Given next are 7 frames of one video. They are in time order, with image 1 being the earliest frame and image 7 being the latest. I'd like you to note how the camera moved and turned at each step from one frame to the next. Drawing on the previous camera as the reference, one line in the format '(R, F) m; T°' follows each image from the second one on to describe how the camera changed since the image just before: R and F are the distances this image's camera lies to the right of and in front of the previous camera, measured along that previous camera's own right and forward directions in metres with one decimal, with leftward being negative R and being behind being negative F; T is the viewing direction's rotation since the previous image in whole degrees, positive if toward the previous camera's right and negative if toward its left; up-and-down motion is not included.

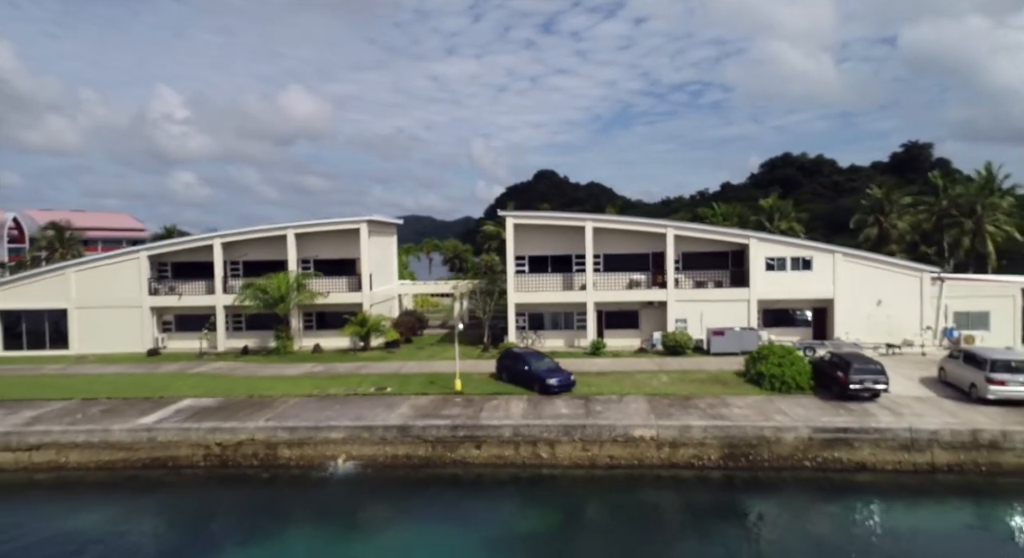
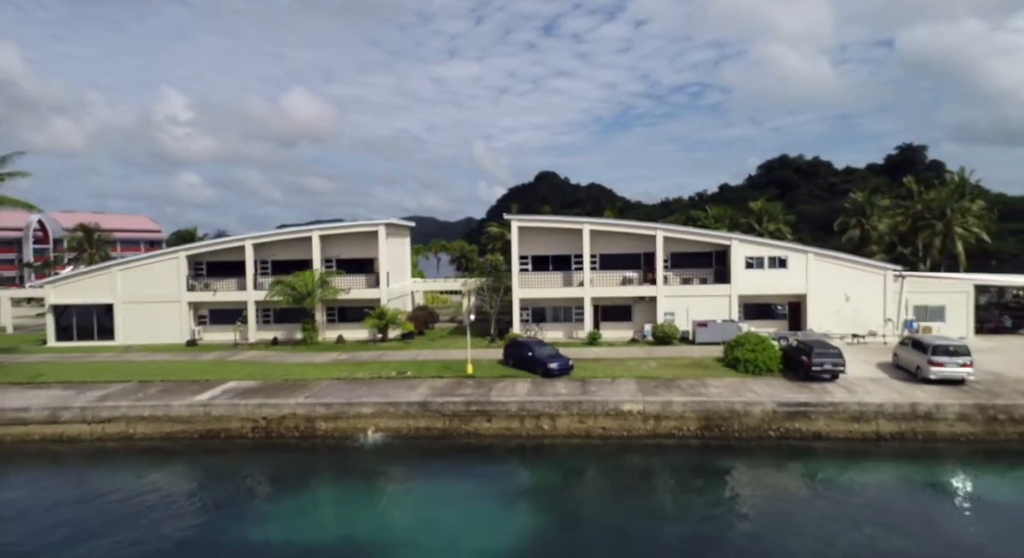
(-0.2, -2.9) m; 0°
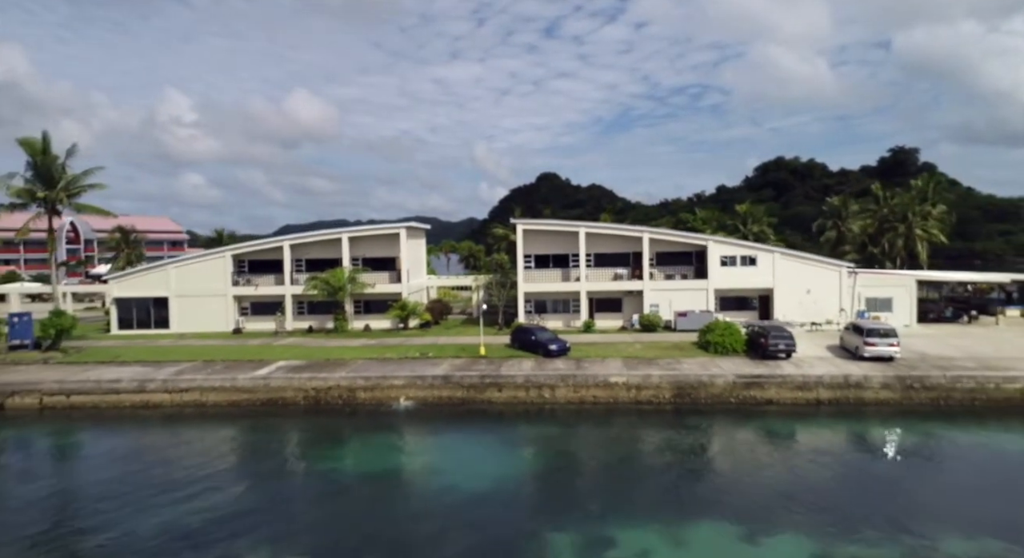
(-0.3, -4.5) m; 0°
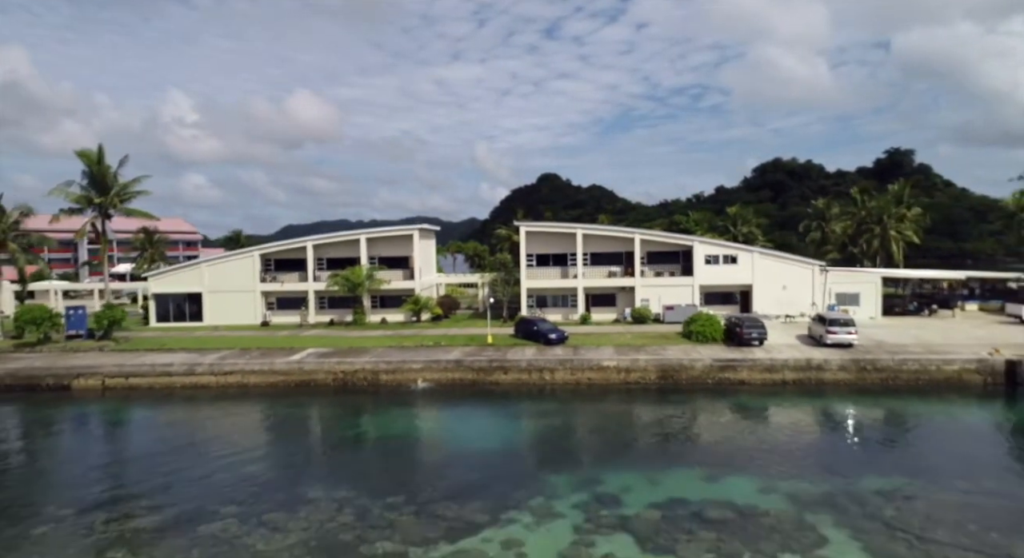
(-0.2, -3.5) m; 0°
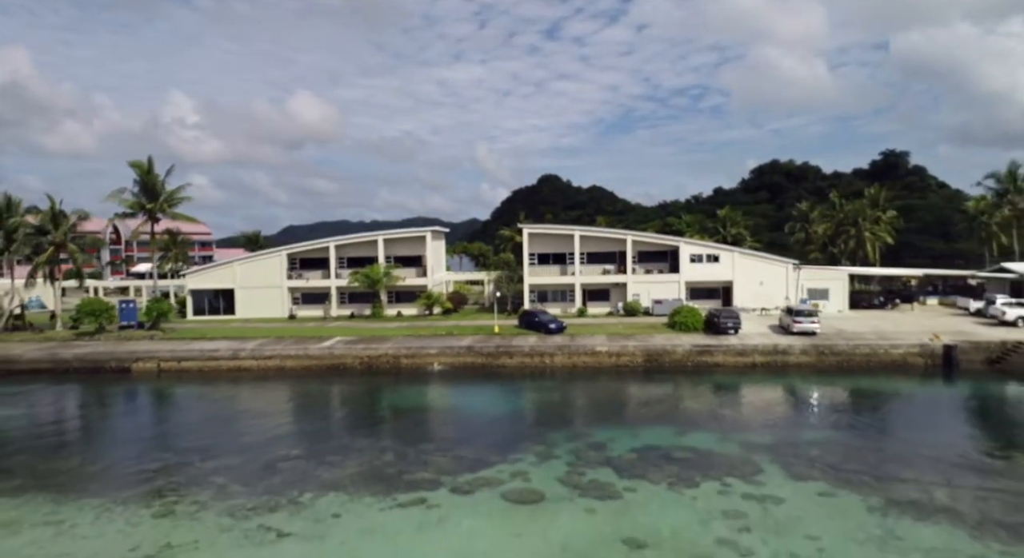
(-0.2, -4.0) m; 0°
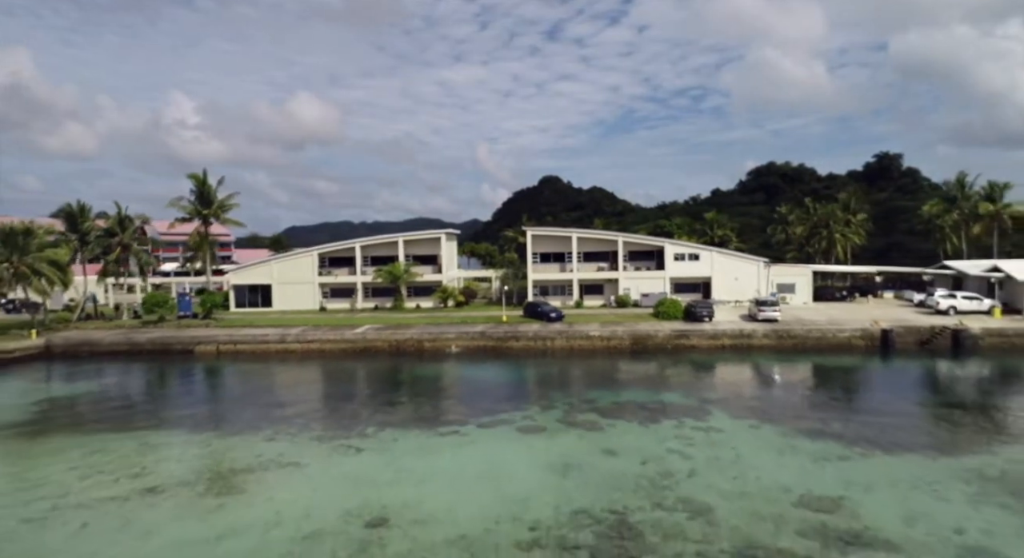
(-0.4, -5.7) m; 0°
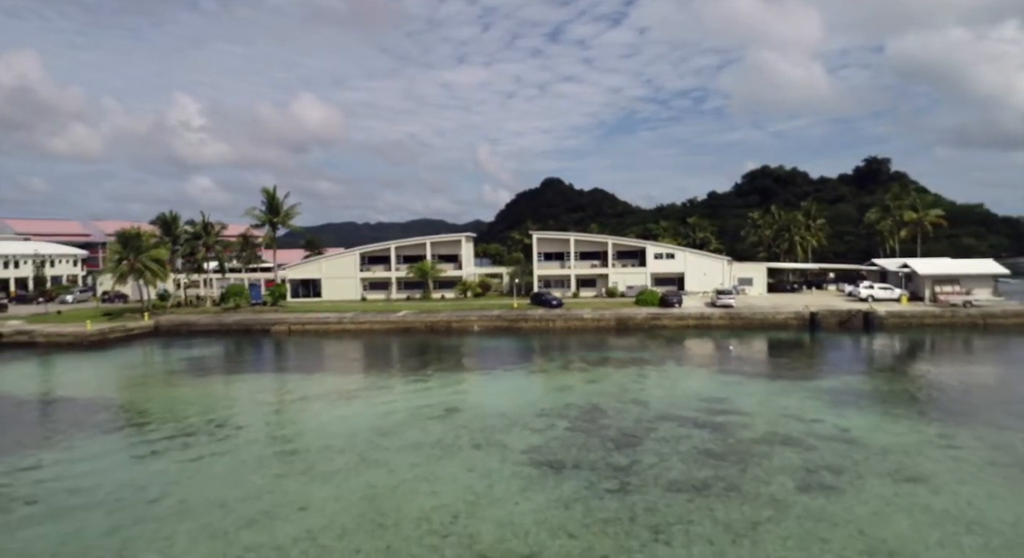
(-0.7, -10.1) m; 0°
